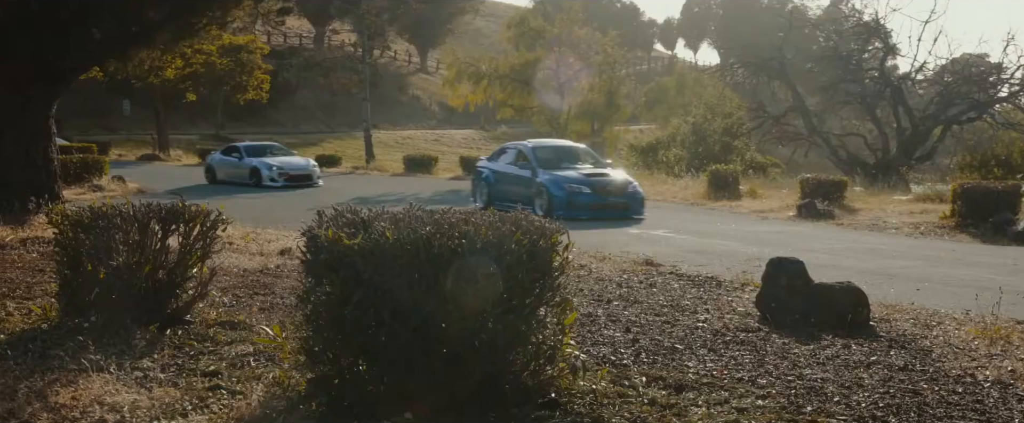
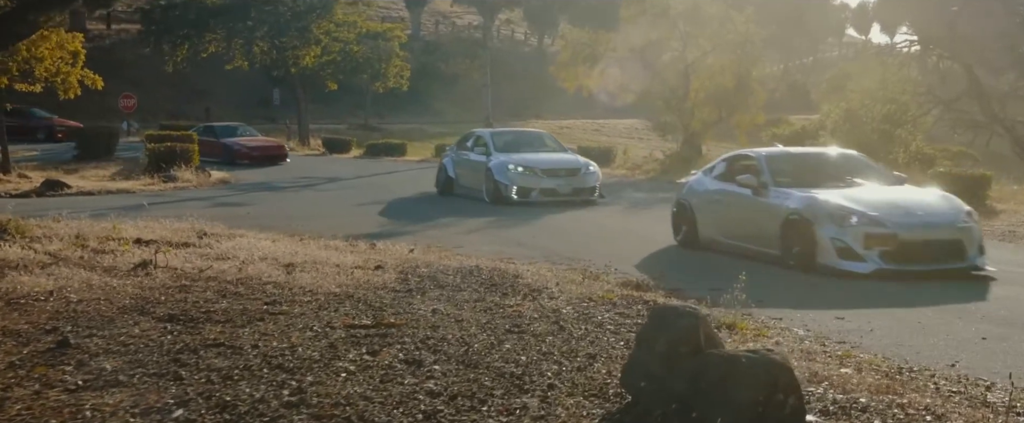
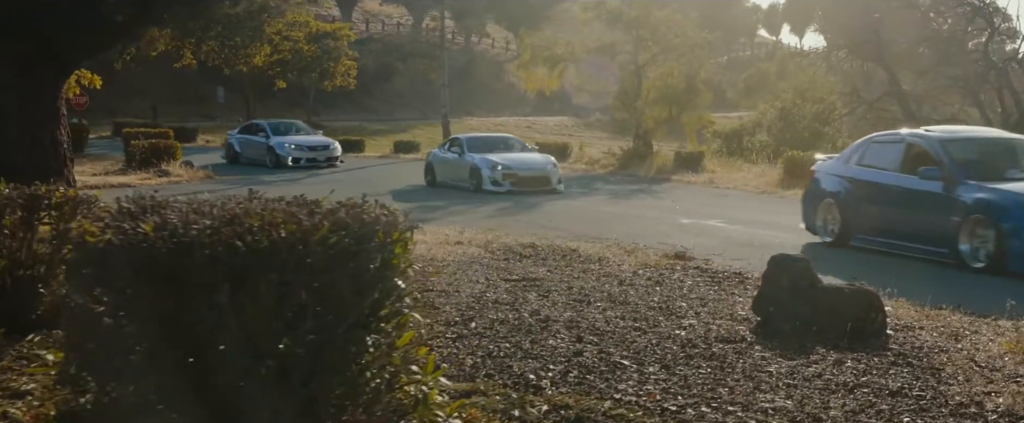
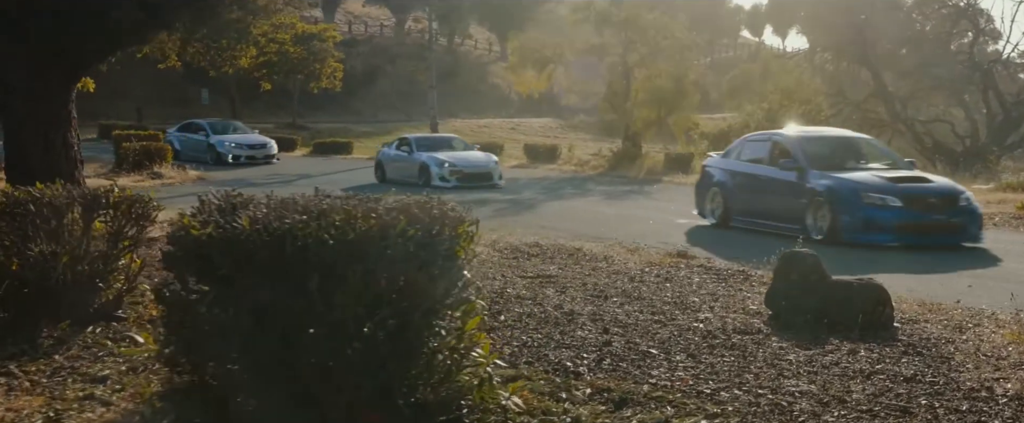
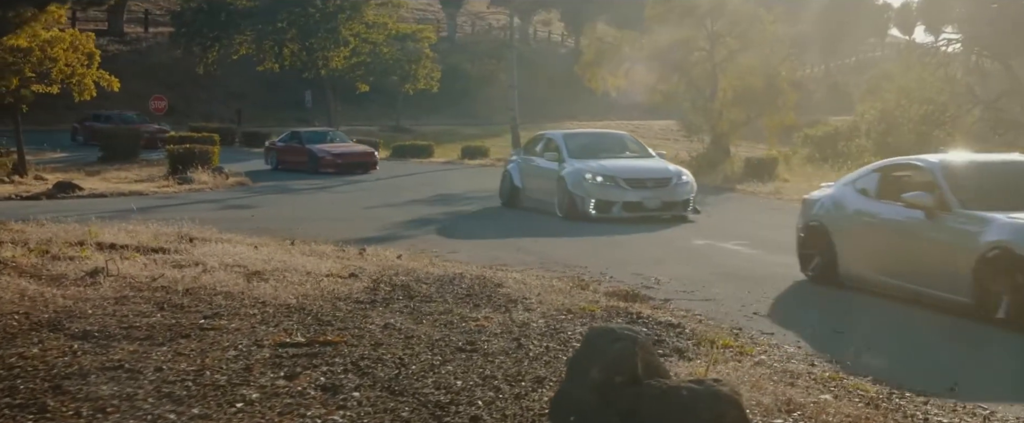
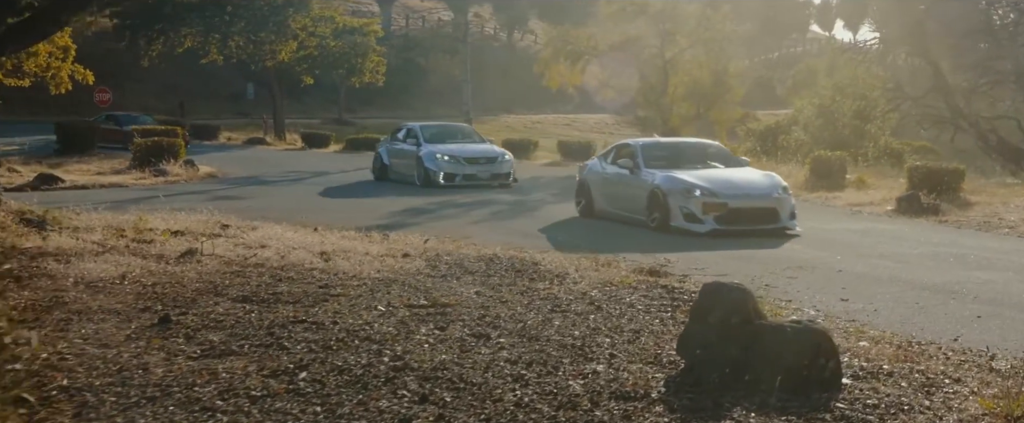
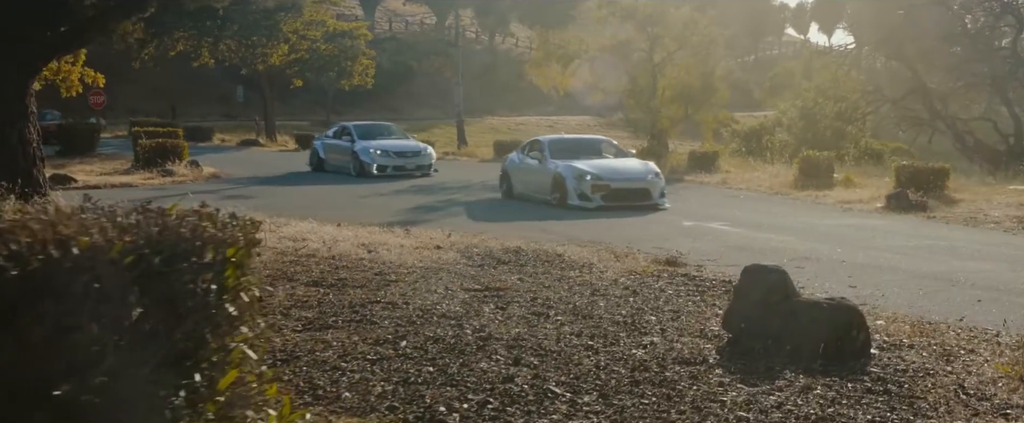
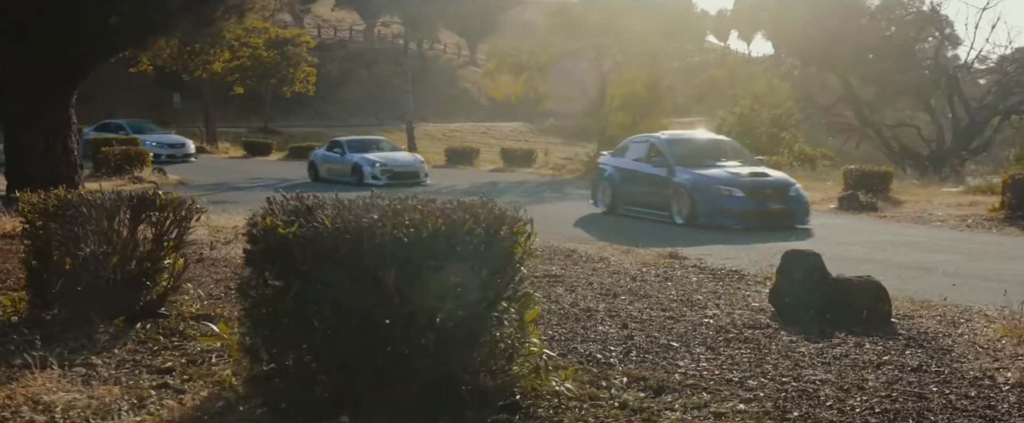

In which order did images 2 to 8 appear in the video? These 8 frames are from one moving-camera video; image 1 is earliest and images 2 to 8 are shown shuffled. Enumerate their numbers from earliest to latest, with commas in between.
8, 4, 3, 7, 6, 2, 5
